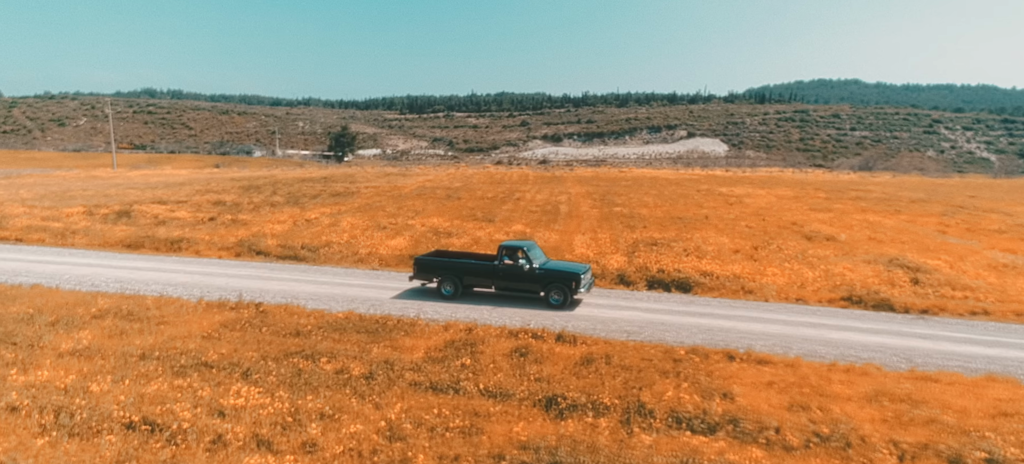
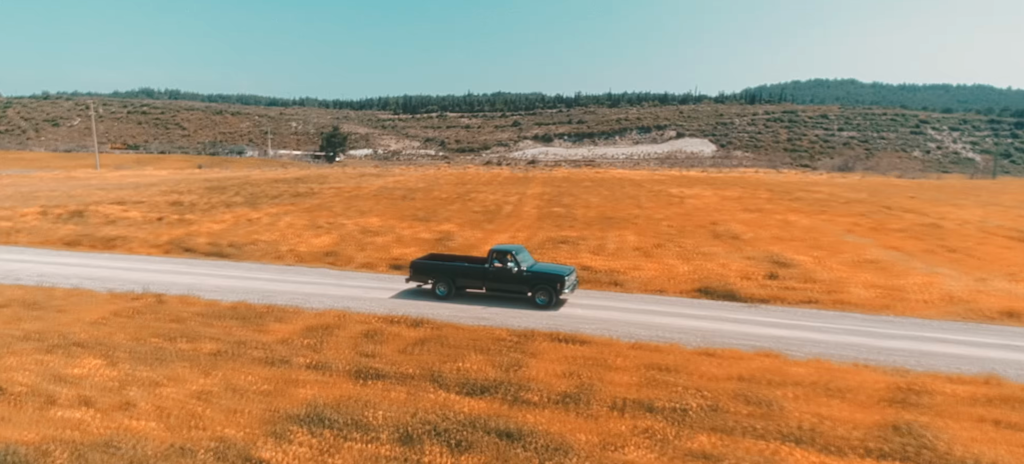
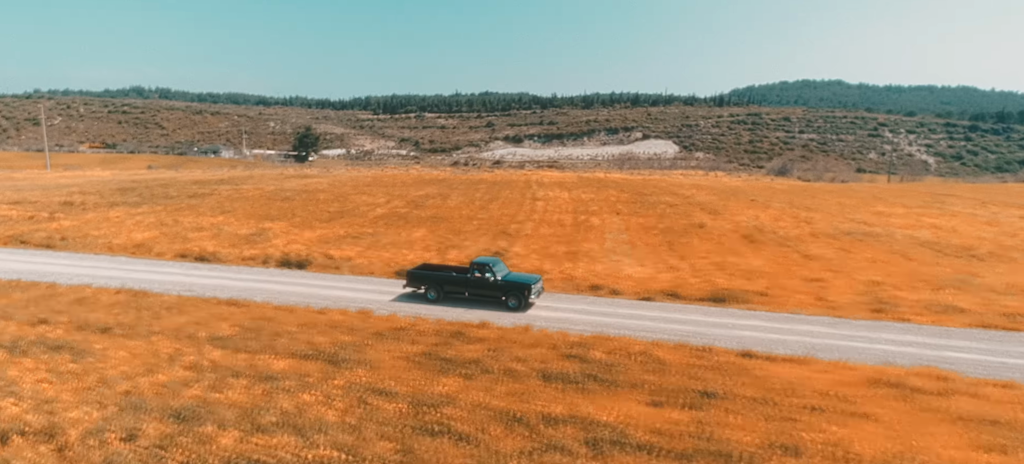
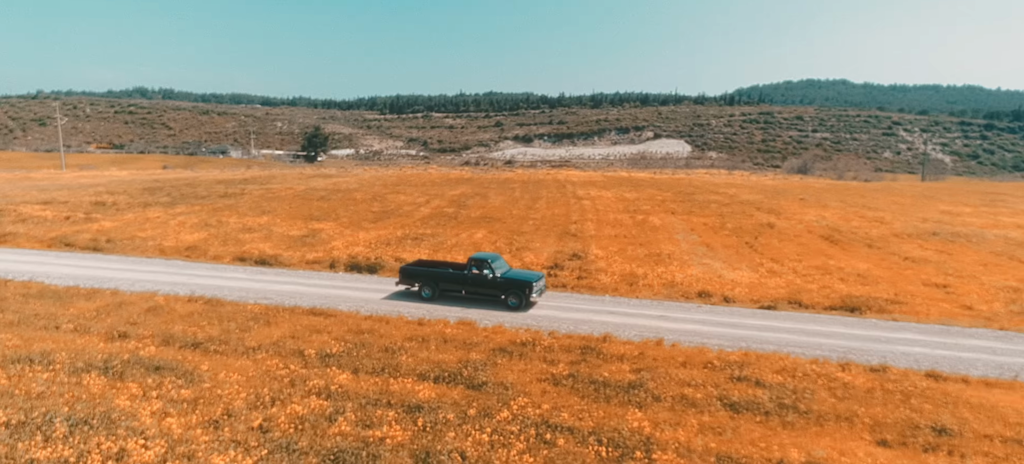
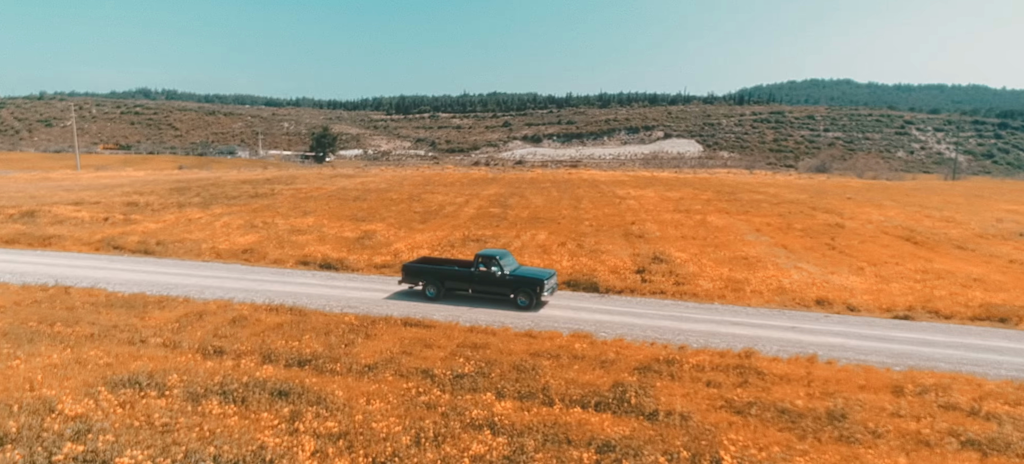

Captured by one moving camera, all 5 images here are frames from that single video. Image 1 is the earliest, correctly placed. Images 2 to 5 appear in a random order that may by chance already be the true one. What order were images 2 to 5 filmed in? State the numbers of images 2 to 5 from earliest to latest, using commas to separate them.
2, 5, 4, 3
